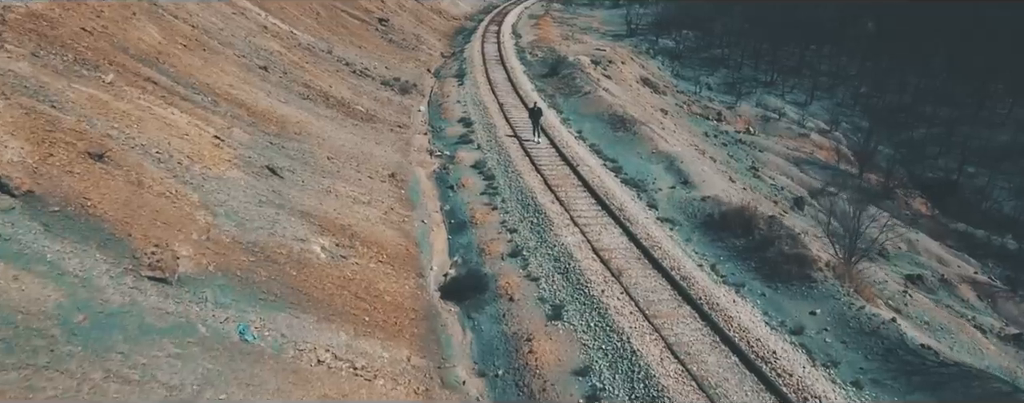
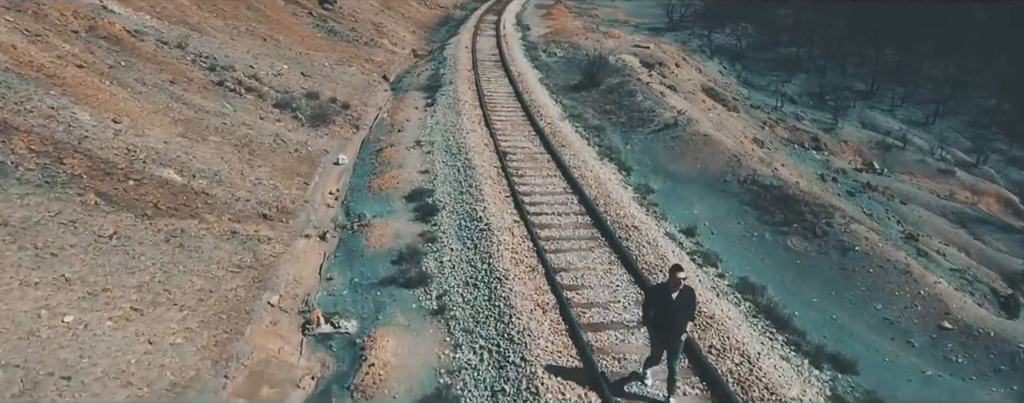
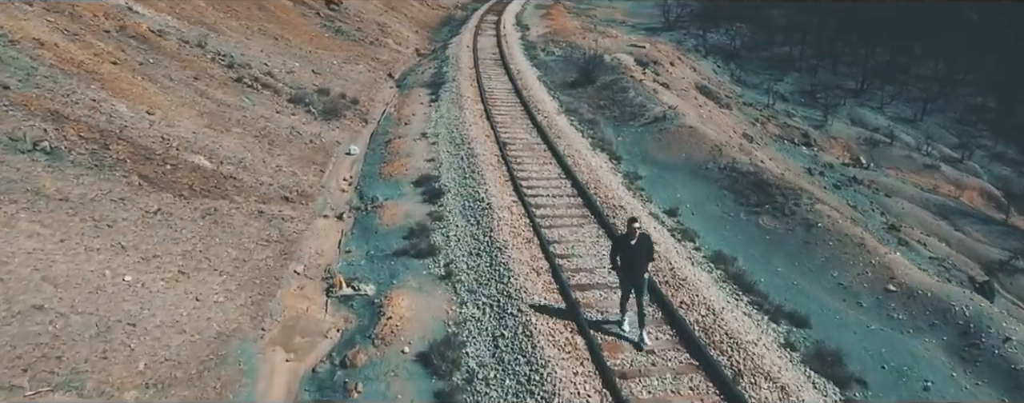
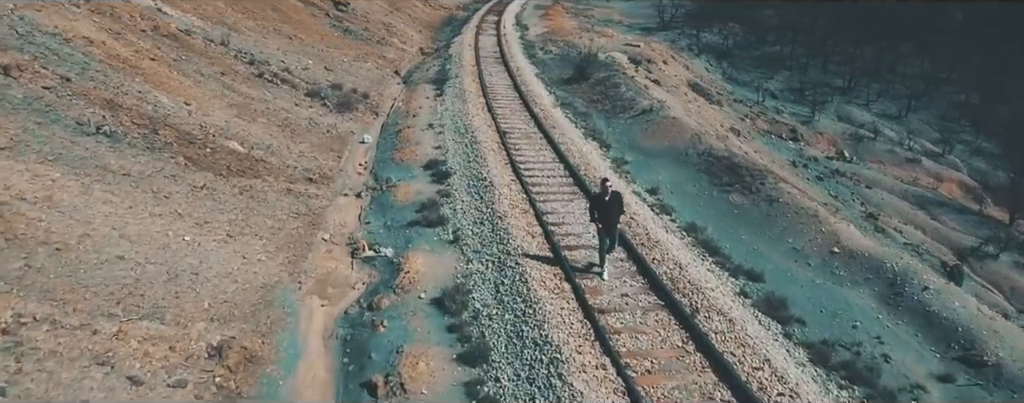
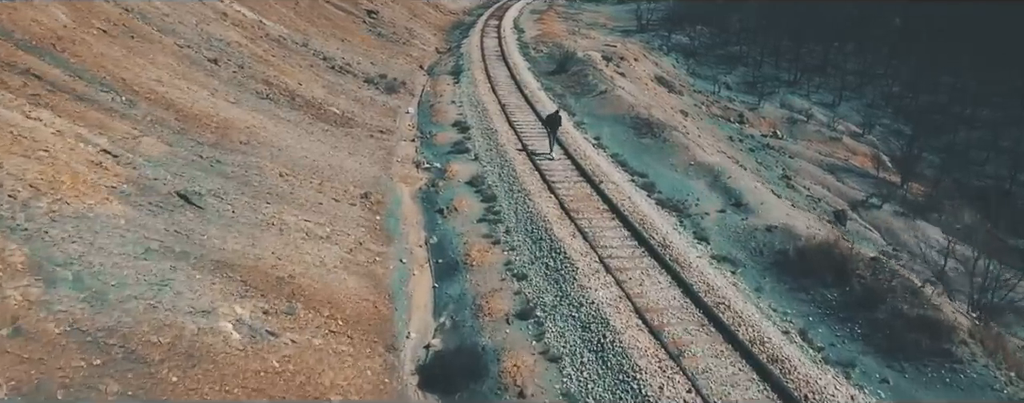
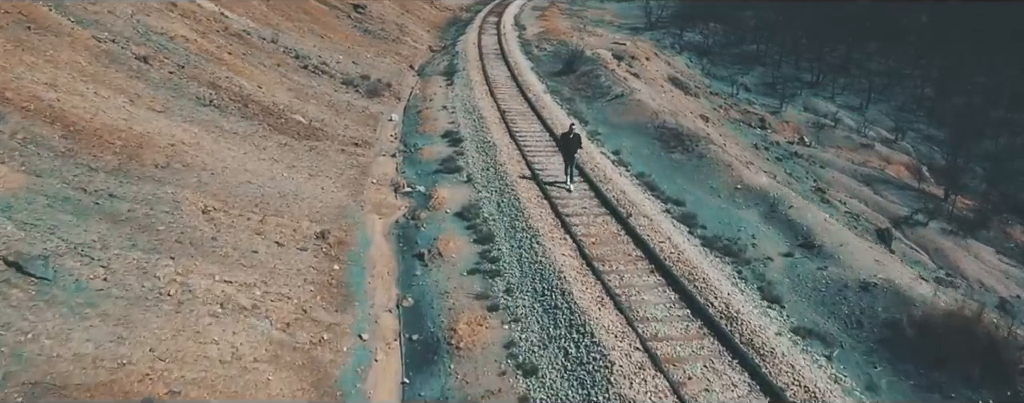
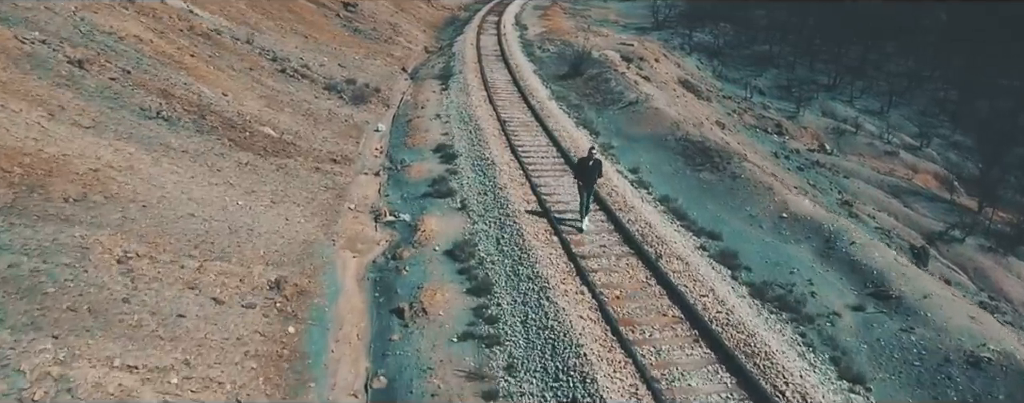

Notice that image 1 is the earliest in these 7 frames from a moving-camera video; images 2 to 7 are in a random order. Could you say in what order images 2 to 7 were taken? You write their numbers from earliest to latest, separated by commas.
5, 6, 7, 4, 3, 2
